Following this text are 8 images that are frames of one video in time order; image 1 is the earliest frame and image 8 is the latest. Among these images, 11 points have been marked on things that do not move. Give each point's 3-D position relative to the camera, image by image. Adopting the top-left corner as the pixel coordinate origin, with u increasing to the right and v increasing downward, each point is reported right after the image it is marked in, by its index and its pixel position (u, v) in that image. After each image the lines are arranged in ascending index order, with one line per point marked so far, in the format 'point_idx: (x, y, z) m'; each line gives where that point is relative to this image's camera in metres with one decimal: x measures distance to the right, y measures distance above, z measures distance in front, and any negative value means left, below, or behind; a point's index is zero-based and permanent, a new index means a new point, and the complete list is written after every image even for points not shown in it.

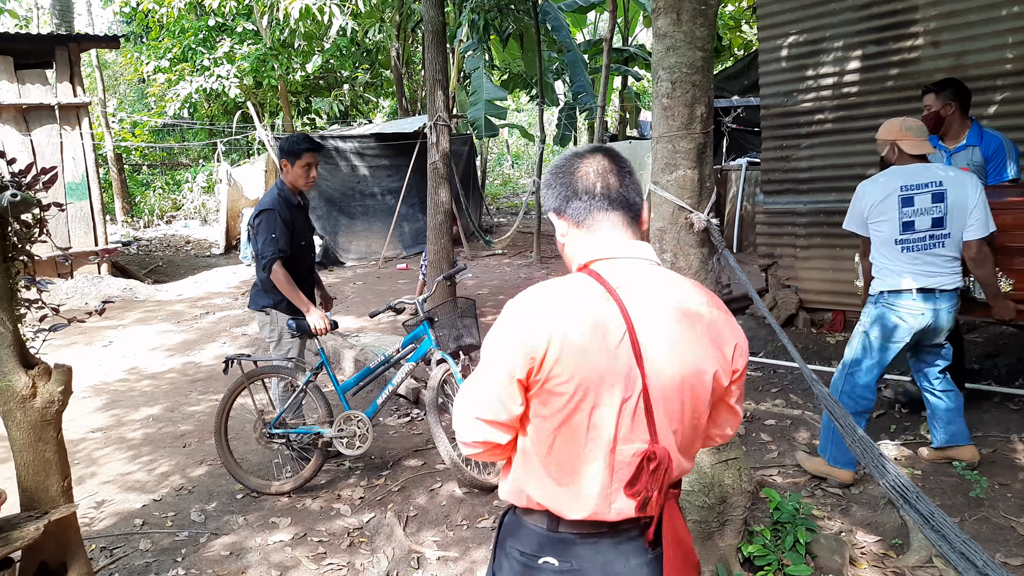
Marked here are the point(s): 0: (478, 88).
0: (-0.4, +2.5, +9.9) m
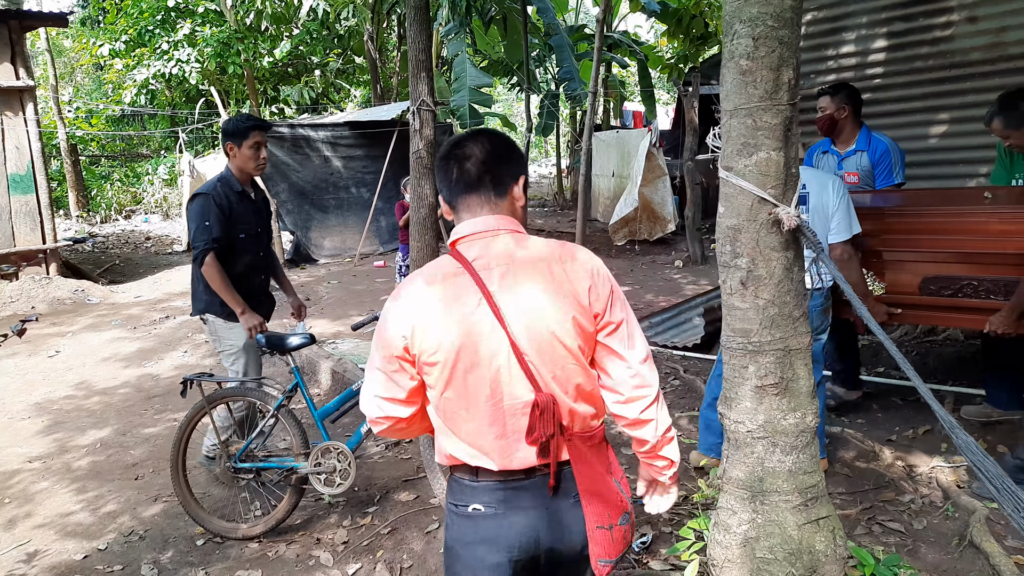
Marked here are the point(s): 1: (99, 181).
0: (-0.6, +2.6, +9.3) m
1: (-7.9, +2.0, +14.8) m
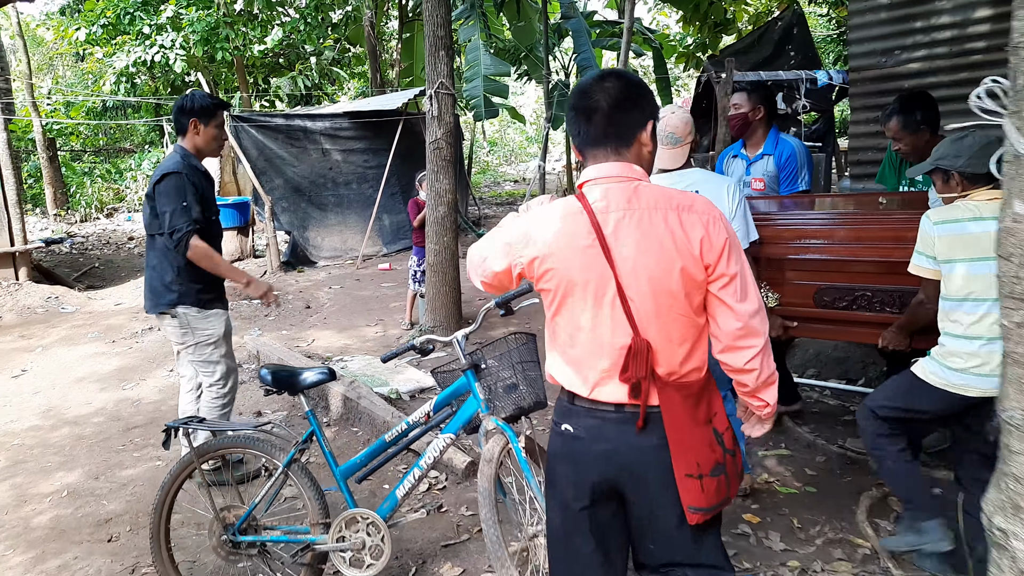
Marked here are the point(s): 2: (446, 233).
0: (-0.4, +2.5, +8.6) m
1: (-7.8, +2.0, +14.0) m
2: (-0.5, +0.4, +5.7) m
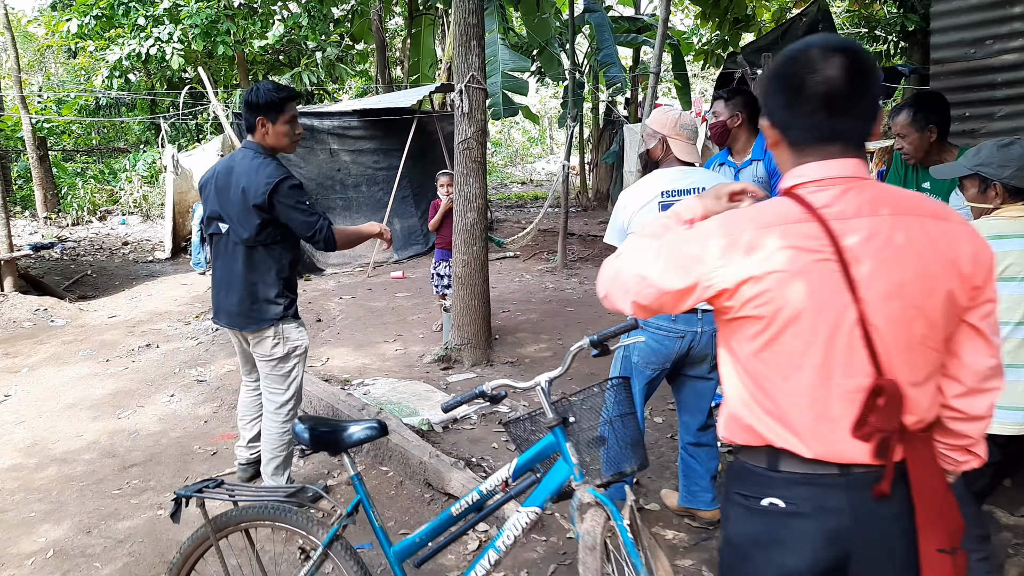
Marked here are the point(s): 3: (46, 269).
0: (-0.2, +2.4, +8.0) m
1: (-7.6, +1.9, +13.4) m
2: (-0.2, +0.3, +5.1) m
3: (-5.2, +0.2, +8.7) m
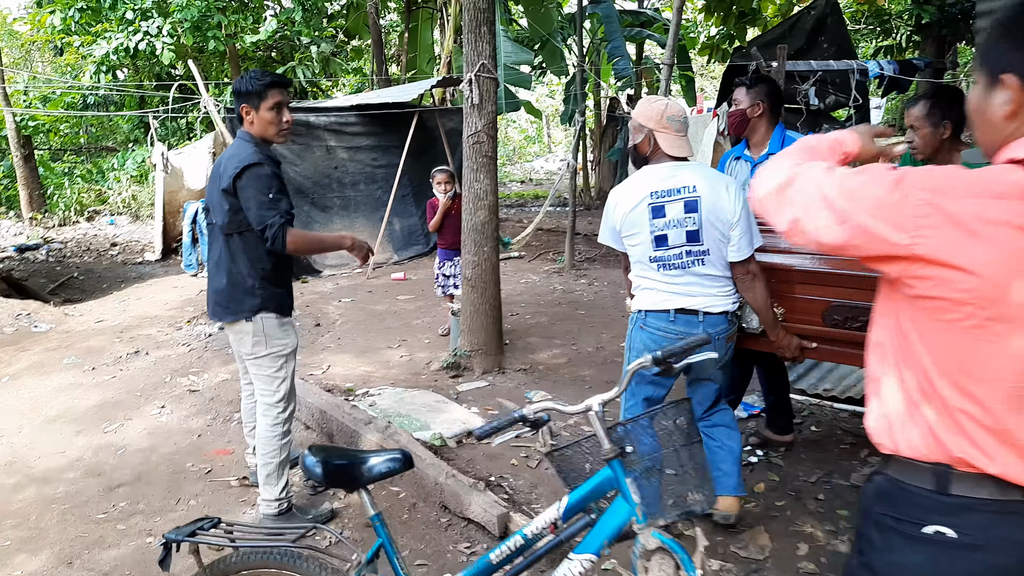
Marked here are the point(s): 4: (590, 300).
0: (-0.1, +2.4, +7.7) m
1: (-7.6, +1.8, +13.0) m
2: (-0.2, +0.3, +4.8) m
3: (-5.2, +0.2, +8.4) m
4: (+0.7, -0.1, +6.9) m
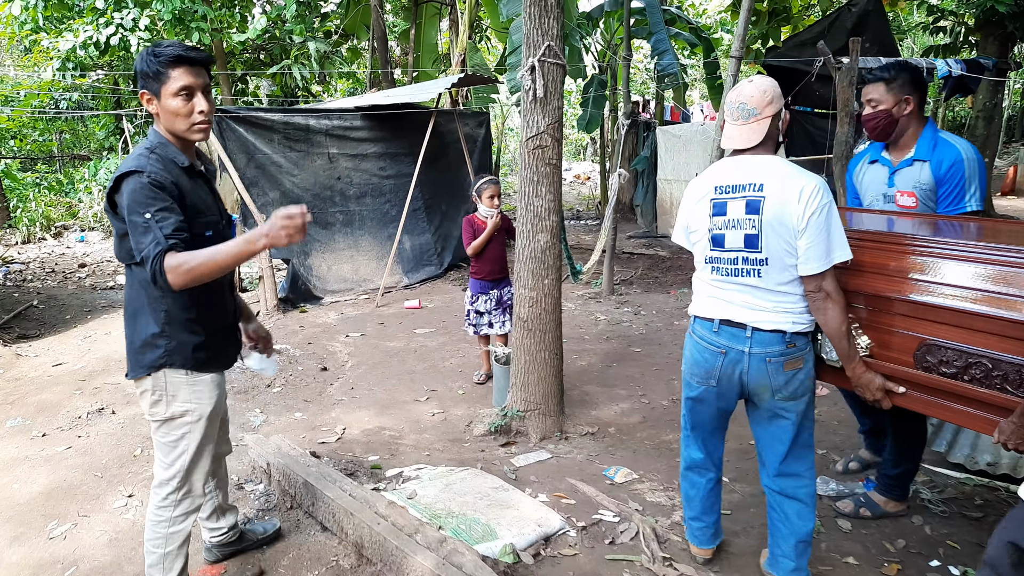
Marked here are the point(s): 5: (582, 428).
0: (+0.1, +2.1, +6.7) m
1: (-7.4, +1.5, +11.8) m
2: (+0.2, +0.1, +3.8) m
3: (-4.9, -0.1, +7.2) m
4: (+1.0, -0.4, +5.8) m
5: (+0.4, -0.7, +4.1) m
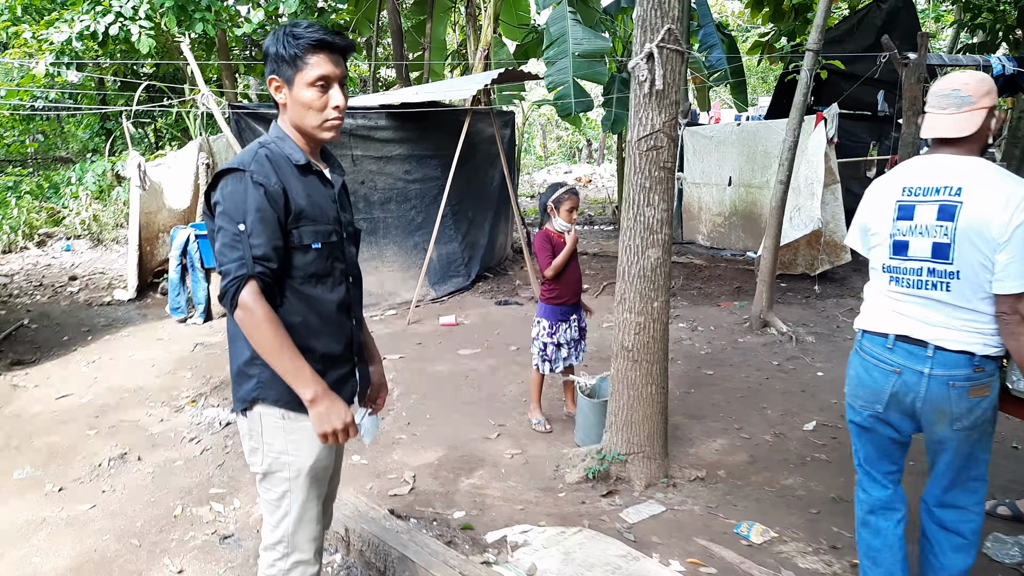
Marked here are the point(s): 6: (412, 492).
0: (+0.5, +2.0, +6.2) m
1: (-7.3, +1.3, +11.0) m
2: (+0.6, 0.0, +3.3) m
3: (-4.6, -0.2, +6.5) m
4: (+1.4, -0.5, +5.4) m
5: (+0.8, -0.8, +3.6) m
6: (-0.4, -0.9, +3.4) m
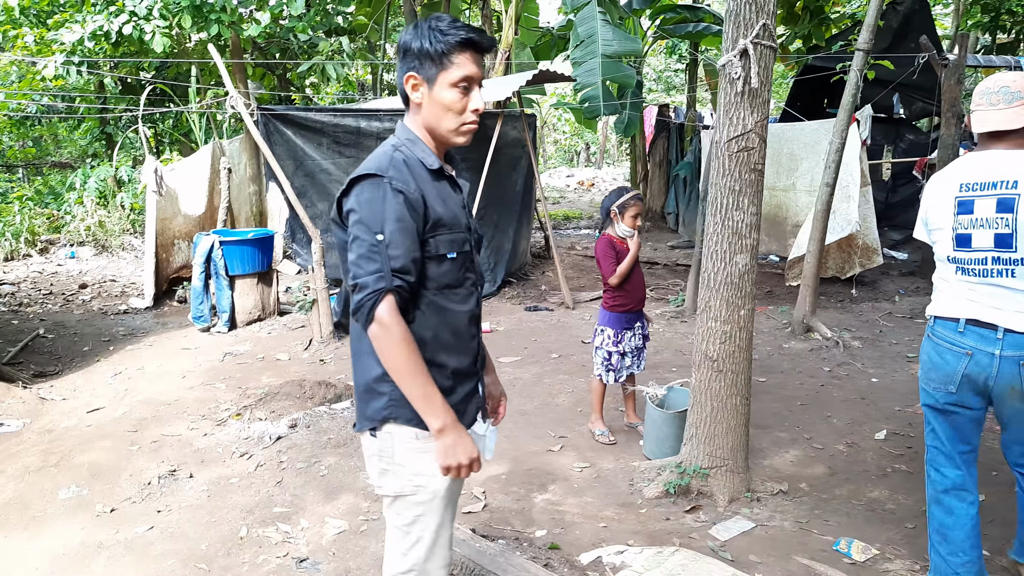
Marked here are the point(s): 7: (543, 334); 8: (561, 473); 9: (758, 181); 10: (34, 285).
0: (+0.7, +2.0, +6.1) m
1: (-7.1, +1.2, +10.8) m
2: (+0.9, -0.1, +3.1) m
3: (-4.3, -0.3, +6.3) m
4: (+1.7, -0.5, +5.2) m
5: (+1.1, -0.9, +3.4) m
6: (-0.1, -0.9, +3.2) m
7: (+0.2, -0.3, +5.9) m
8: (+0.2, -0.8, +3.6) m
9: (+1.0, +0.4, +3.1) m
10: (-4.9, +0.1, +8.0) m
